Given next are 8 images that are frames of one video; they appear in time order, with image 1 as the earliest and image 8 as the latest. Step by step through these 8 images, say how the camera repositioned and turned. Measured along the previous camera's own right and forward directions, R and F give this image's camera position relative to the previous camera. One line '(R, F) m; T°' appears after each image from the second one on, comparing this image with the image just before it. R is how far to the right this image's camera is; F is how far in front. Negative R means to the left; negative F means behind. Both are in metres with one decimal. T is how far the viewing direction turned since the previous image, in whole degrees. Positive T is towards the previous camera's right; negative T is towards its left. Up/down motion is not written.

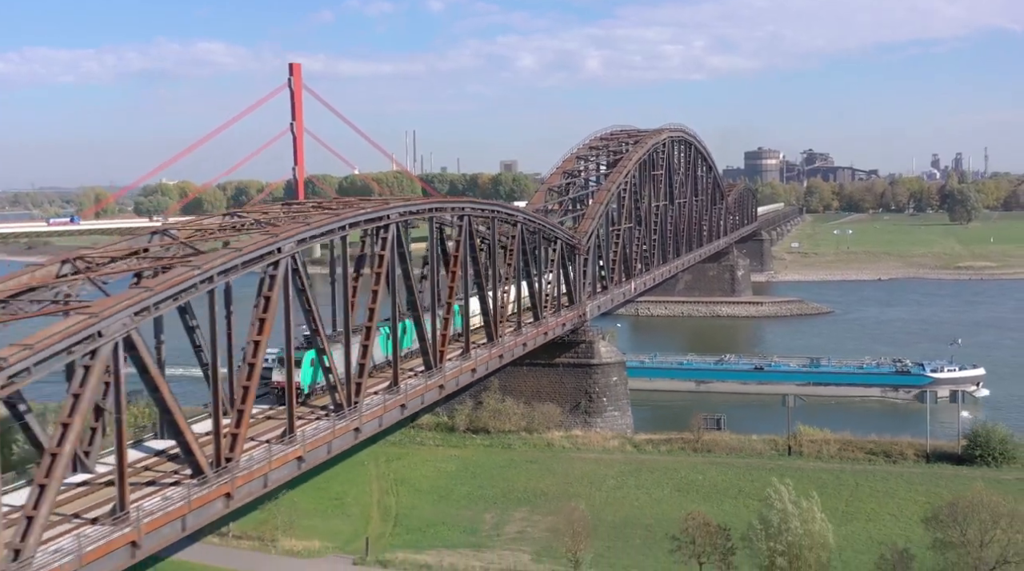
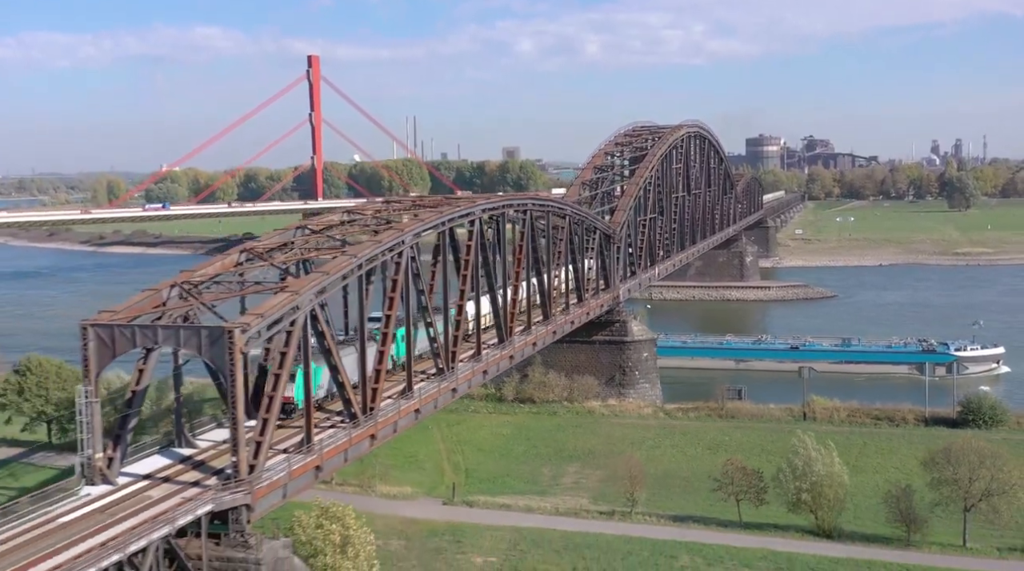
(-1.5, -3.8) m; 0°
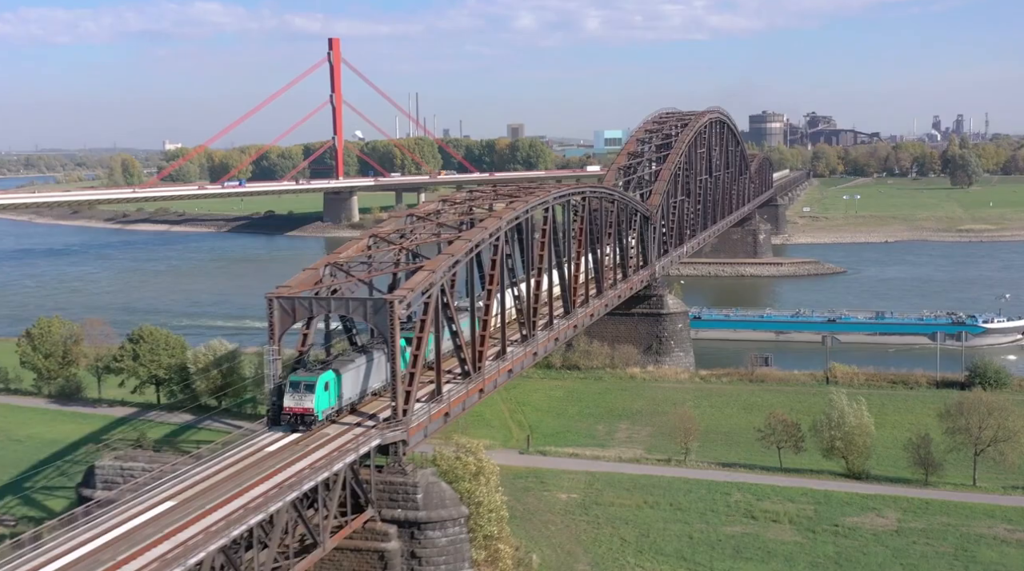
(-1.7, -3.5) m; 0°
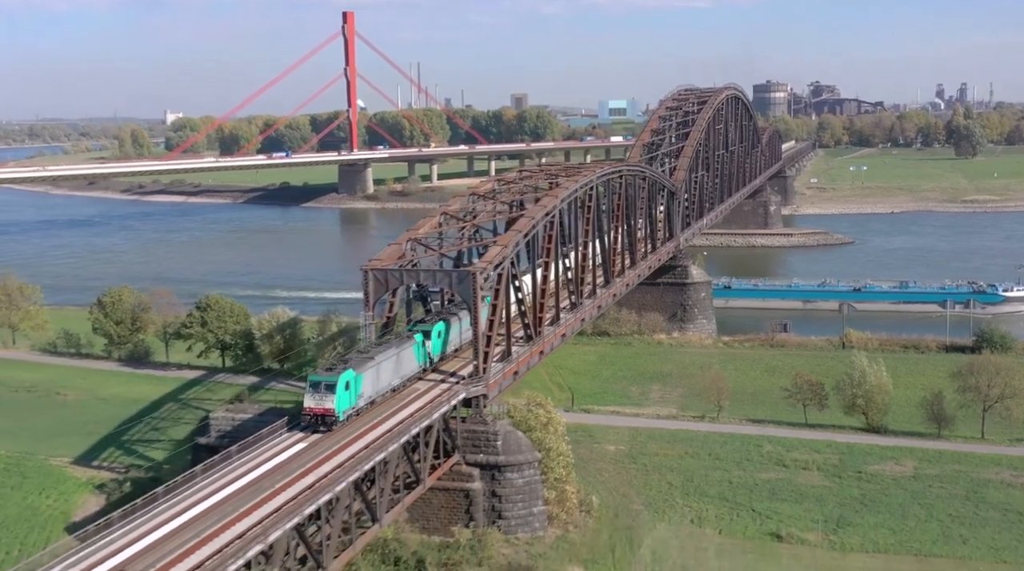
(-1.3, -2.4) m; 0°
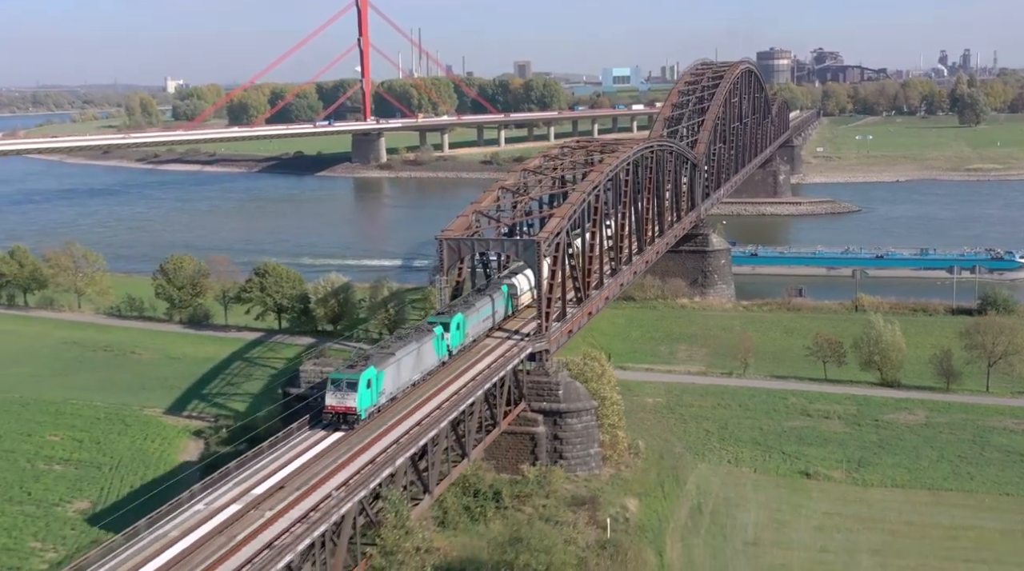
(-1.3, -2.5) m; 0°
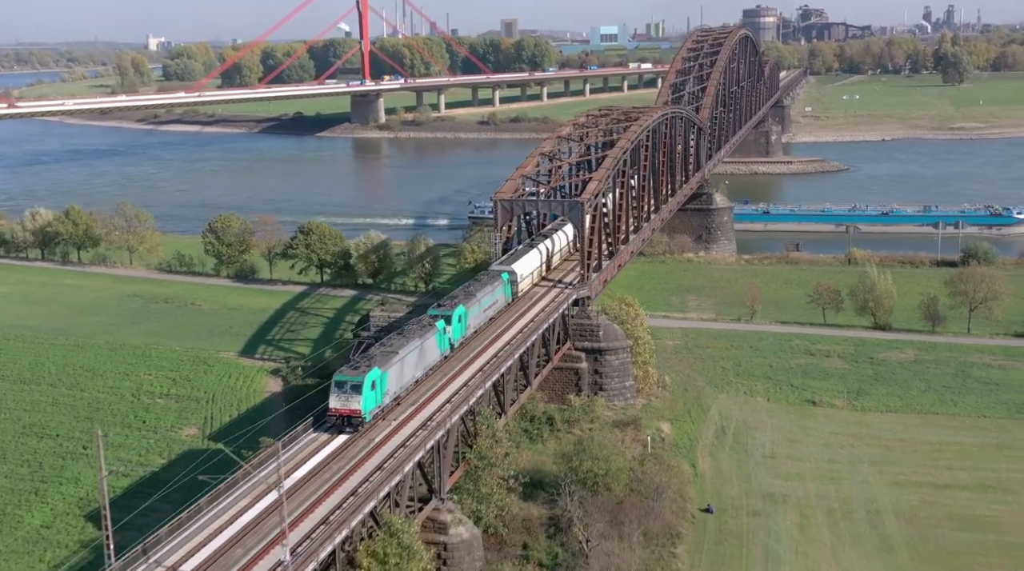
(-1.5, -3.4) m; +1°
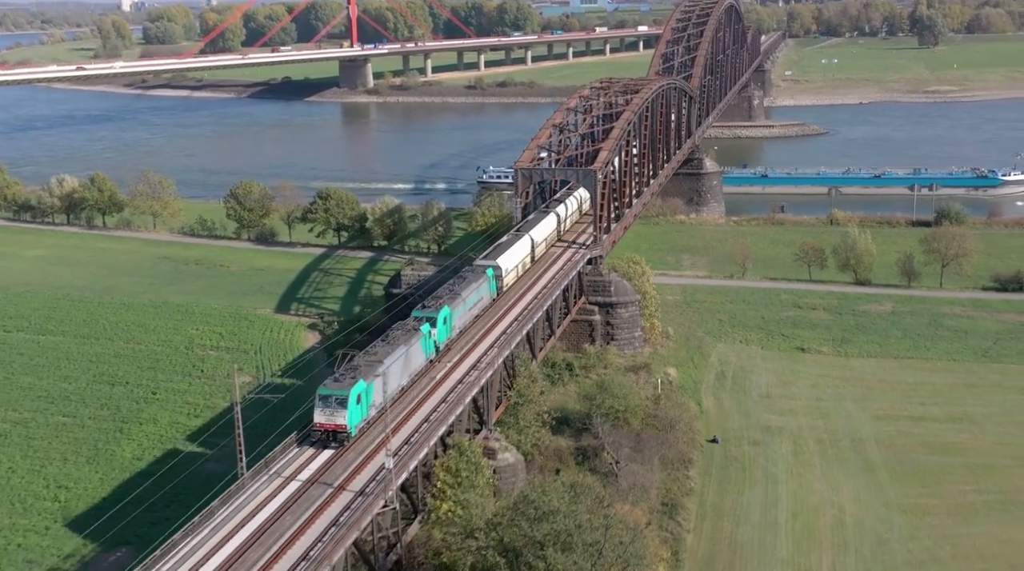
(-1.1, -2.8) m; +1°
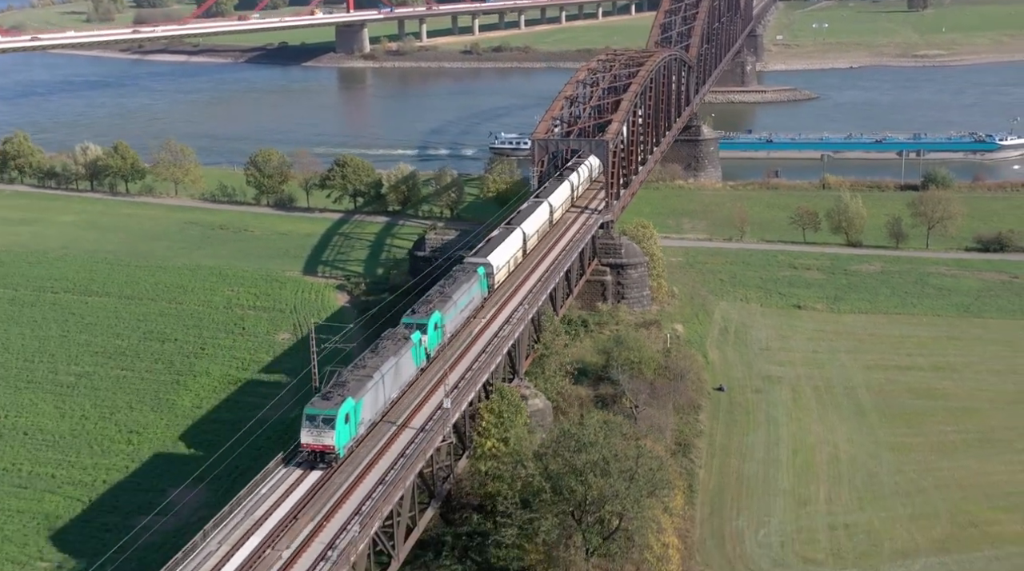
(-0.8, -2.2) m; +1°
